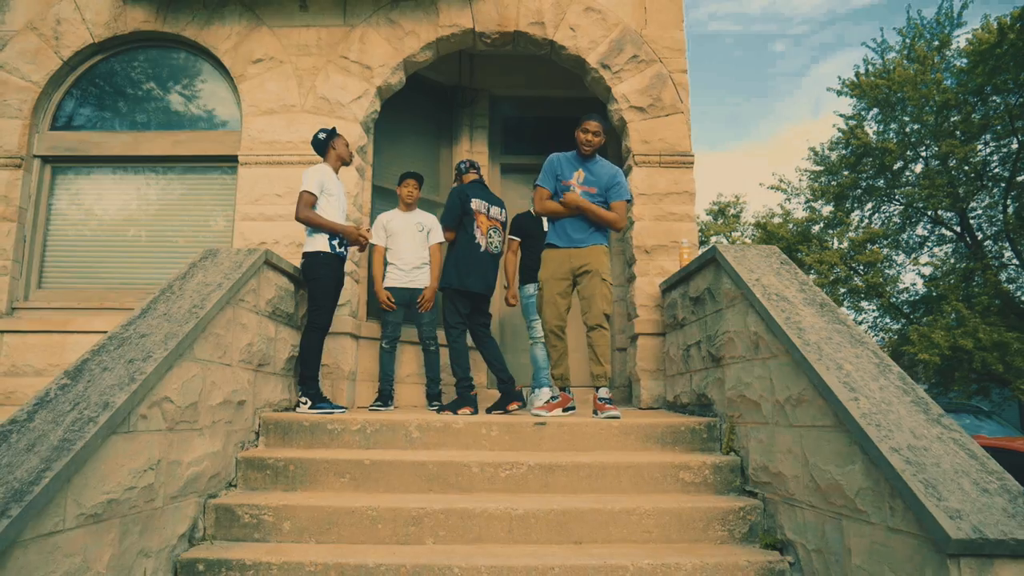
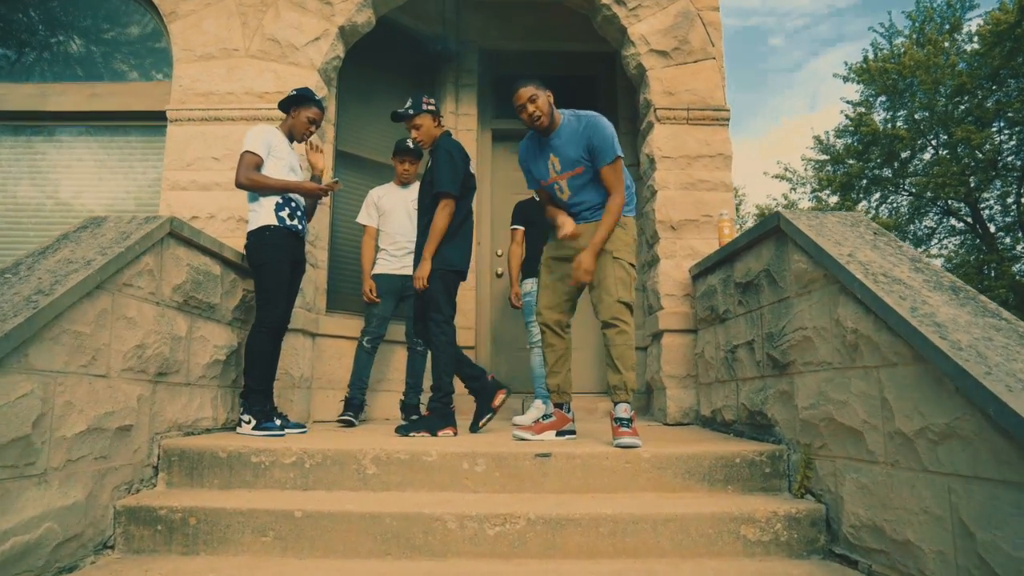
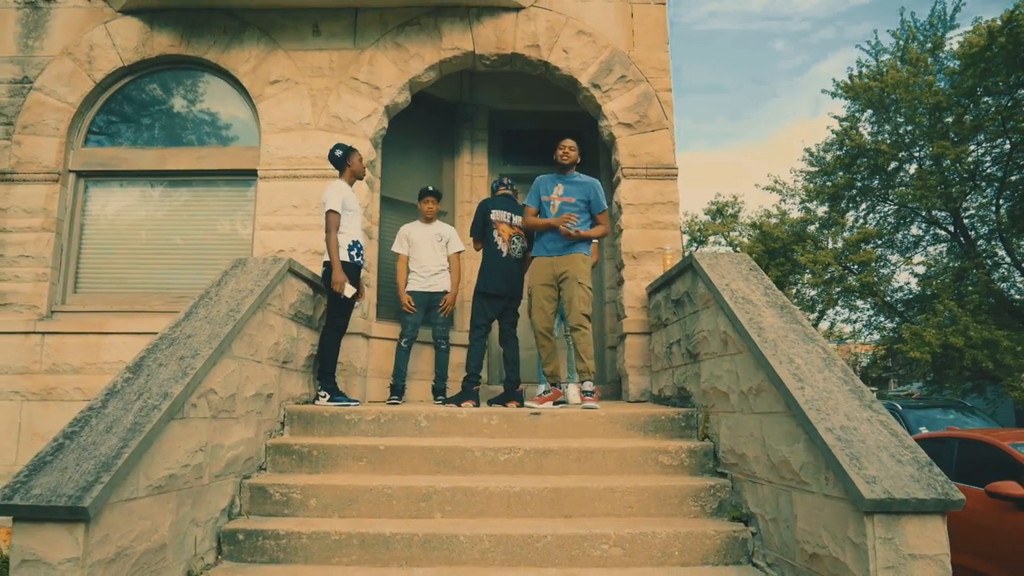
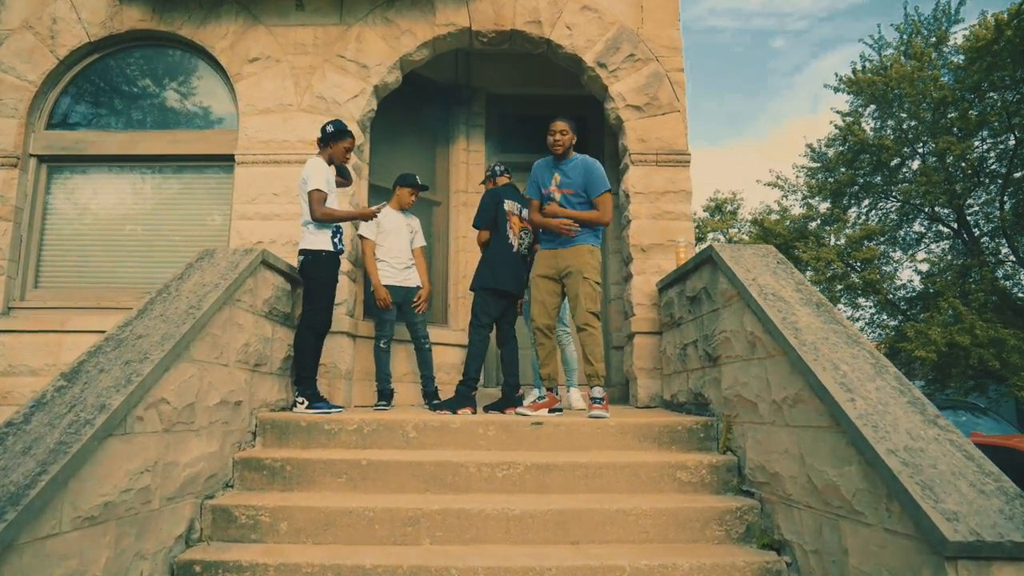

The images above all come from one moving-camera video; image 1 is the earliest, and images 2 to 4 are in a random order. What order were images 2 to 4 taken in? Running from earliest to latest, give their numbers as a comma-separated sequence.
3, 4, 2
